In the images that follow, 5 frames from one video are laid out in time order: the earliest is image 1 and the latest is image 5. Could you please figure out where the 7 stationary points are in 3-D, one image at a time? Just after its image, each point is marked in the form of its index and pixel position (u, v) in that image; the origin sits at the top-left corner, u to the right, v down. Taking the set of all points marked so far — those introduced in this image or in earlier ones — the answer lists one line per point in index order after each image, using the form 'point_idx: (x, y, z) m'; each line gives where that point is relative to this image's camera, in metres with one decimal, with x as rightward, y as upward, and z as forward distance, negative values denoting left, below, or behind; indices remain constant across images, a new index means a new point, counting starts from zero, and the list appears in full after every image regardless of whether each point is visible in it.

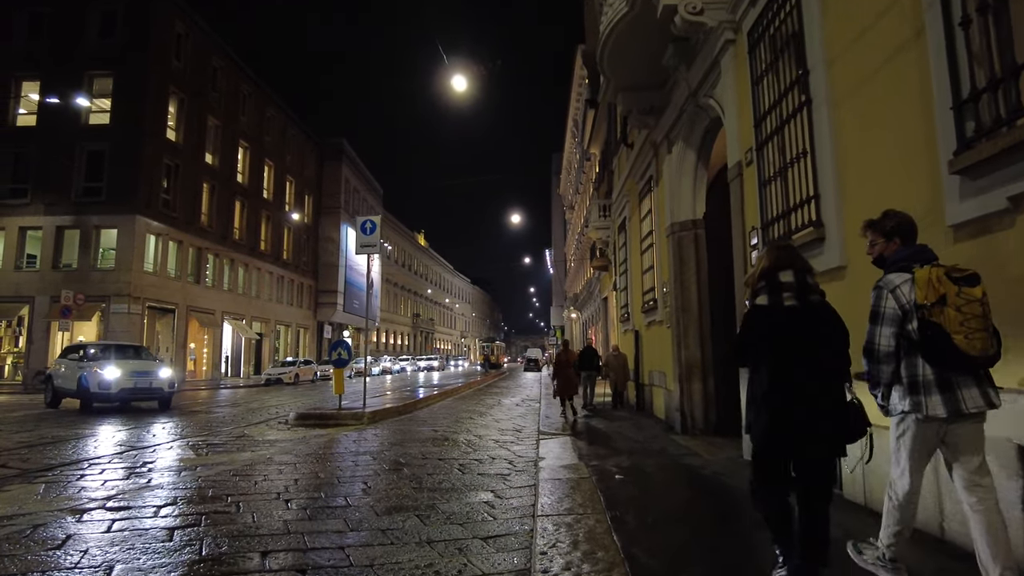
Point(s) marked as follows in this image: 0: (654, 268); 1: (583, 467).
0: (+2.4, +0.3, +11.2) m
1: (+0.7, -1.9, +6.7) m
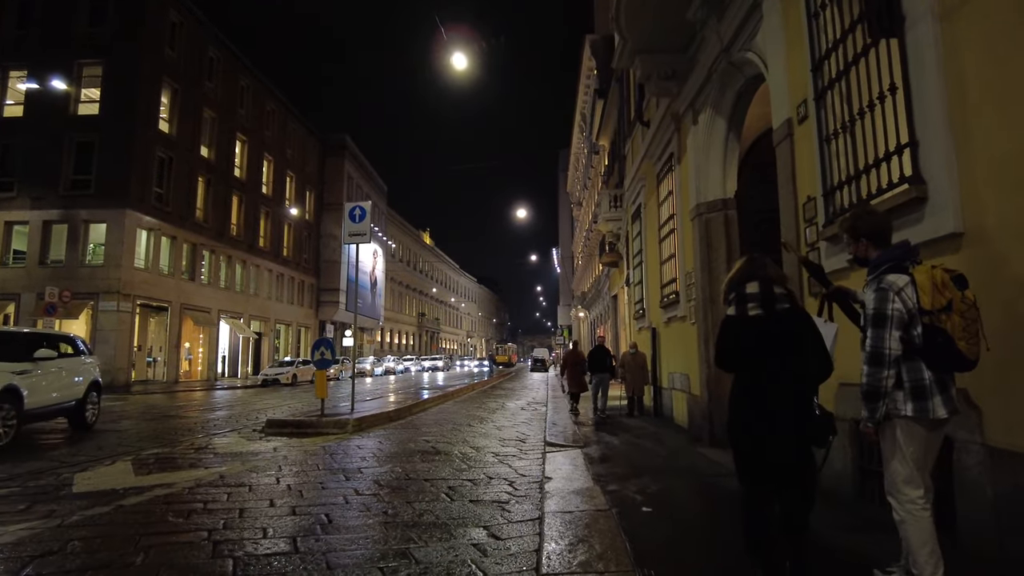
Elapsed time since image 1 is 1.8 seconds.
0: (+2.5, +0.5, +9.9) m
1: (+0.7, -1.7, +5.5) m
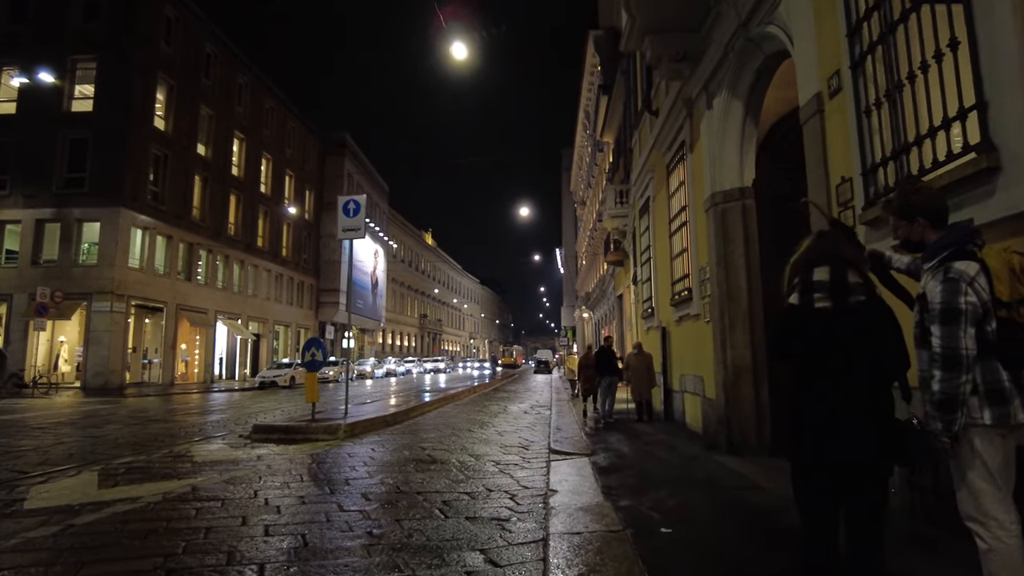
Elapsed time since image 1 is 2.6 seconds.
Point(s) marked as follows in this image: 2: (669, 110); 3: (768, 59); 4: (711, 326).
0: (+2.5, +0.5, +9.3) m
1: (+0.7, -1.7, +4.9) m
2: (+2.4, +2.7, +10.0) m
3: (+2.8, +2.5, +7.1) m
4: (+2.5, -0.5, +8.1) m
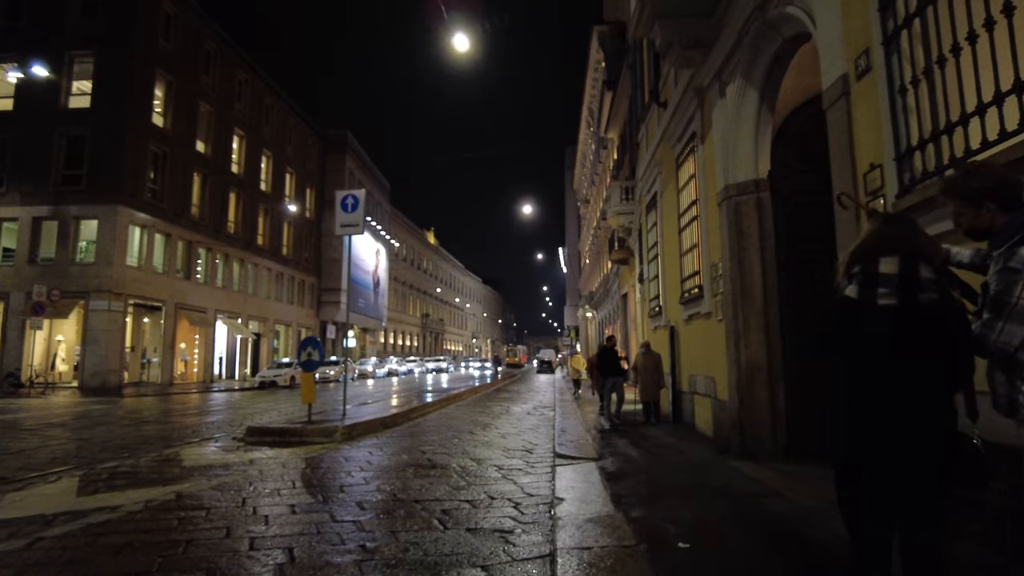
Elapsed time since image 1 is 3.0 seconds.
0: (+2.6, +0.6, +9.0) m
1: (+0.8, -1.6, +4.5) m
2: (+2.5, +2.8, +9.6) m
3: (+2.8, +2.5, +6.7) m
4: (+2.5, -0.4, +7.8) m
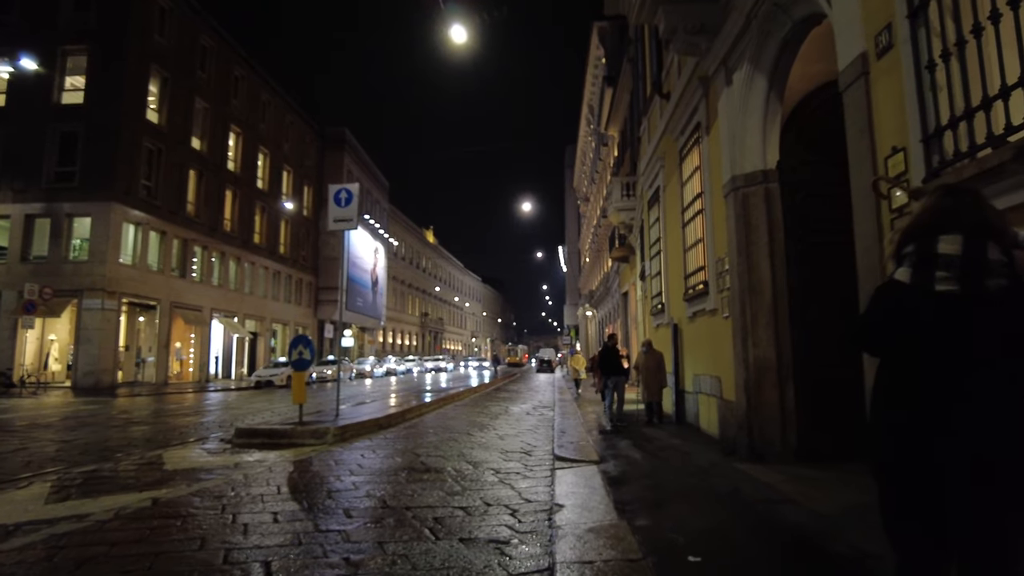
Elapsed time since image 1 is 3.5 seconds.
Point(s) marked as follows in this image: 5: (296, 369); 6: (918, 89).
0: (+2.5, +0.6, +8.7) m
1: (+0.7, -1.6, +4.2) m
2: (+2.4, +2.8, +9.3) m
3: (+2.8, +2.6, +6.4) m
4: (+2.5, -0.4, +7.5) m
5: (-3.1, -1.2, +9.4) m
6: (+2.5, +1.2, +4.0) m
